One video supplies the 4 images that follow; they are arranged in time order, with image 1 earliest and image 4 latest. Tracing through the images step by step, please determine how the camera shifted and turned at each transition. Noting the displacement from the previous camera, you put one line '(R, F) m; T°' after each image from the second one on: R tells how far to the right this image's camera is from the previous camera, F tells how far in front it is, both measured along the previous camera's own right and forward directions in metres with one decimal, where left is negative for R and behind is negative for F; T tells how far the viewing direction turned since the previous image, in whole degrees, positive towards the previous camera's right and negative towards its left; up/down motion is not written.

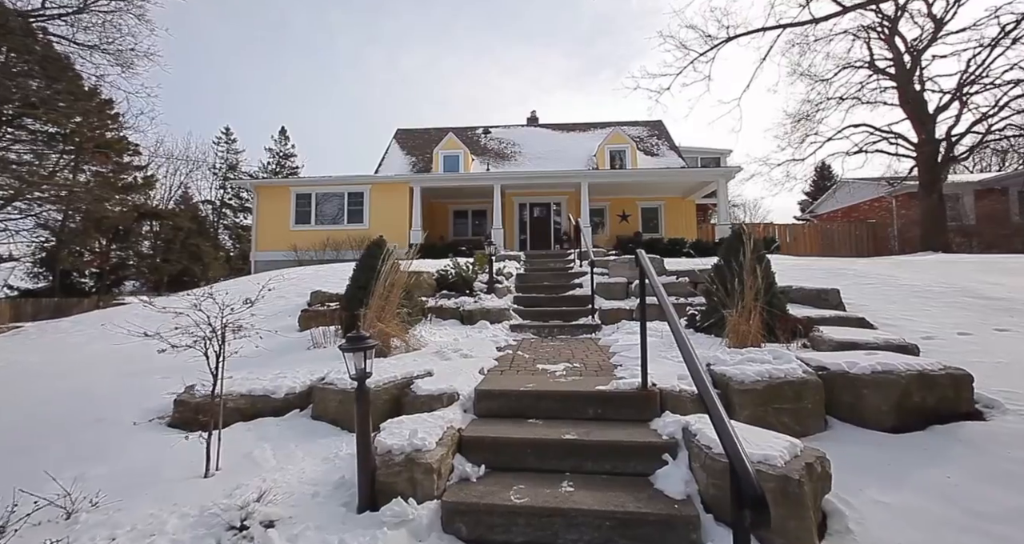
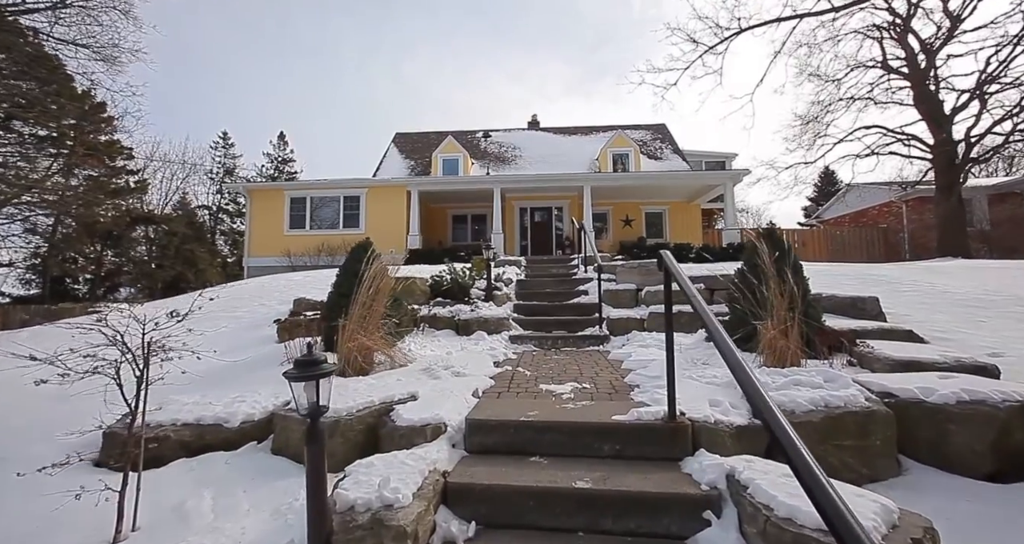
(0.0, +0.4) m; 0°
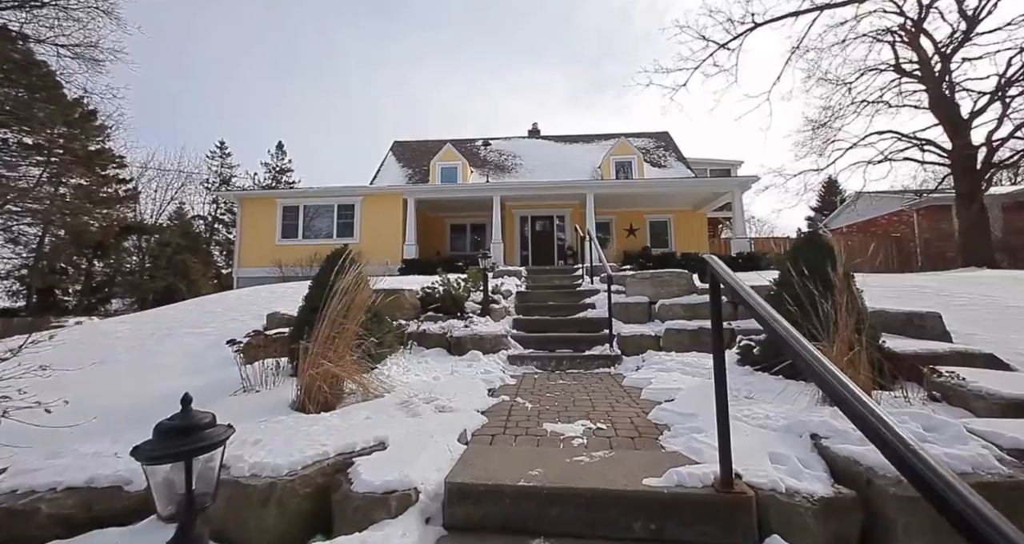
(0.0, +0.5) m; 0°
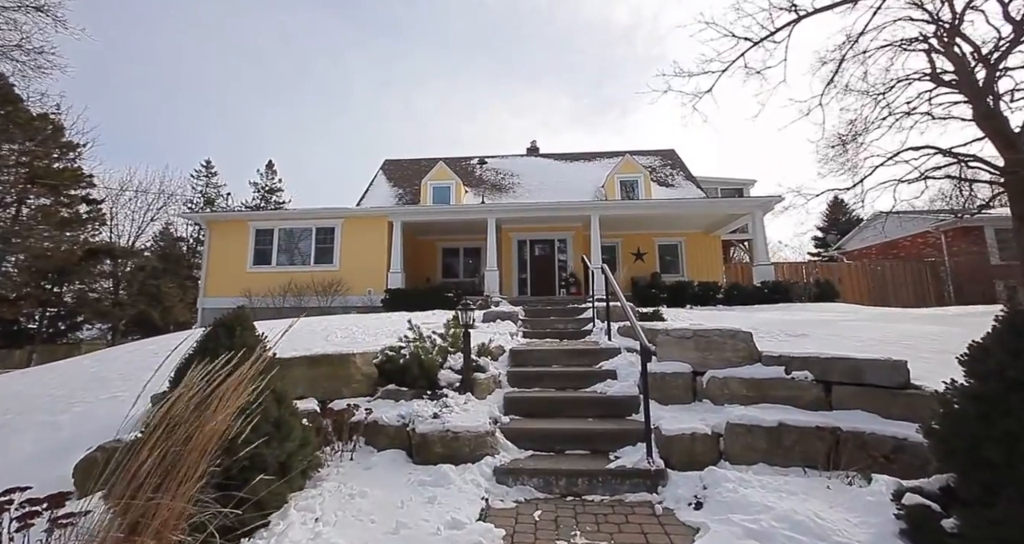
(+0.1, +1.4) m; 0°
